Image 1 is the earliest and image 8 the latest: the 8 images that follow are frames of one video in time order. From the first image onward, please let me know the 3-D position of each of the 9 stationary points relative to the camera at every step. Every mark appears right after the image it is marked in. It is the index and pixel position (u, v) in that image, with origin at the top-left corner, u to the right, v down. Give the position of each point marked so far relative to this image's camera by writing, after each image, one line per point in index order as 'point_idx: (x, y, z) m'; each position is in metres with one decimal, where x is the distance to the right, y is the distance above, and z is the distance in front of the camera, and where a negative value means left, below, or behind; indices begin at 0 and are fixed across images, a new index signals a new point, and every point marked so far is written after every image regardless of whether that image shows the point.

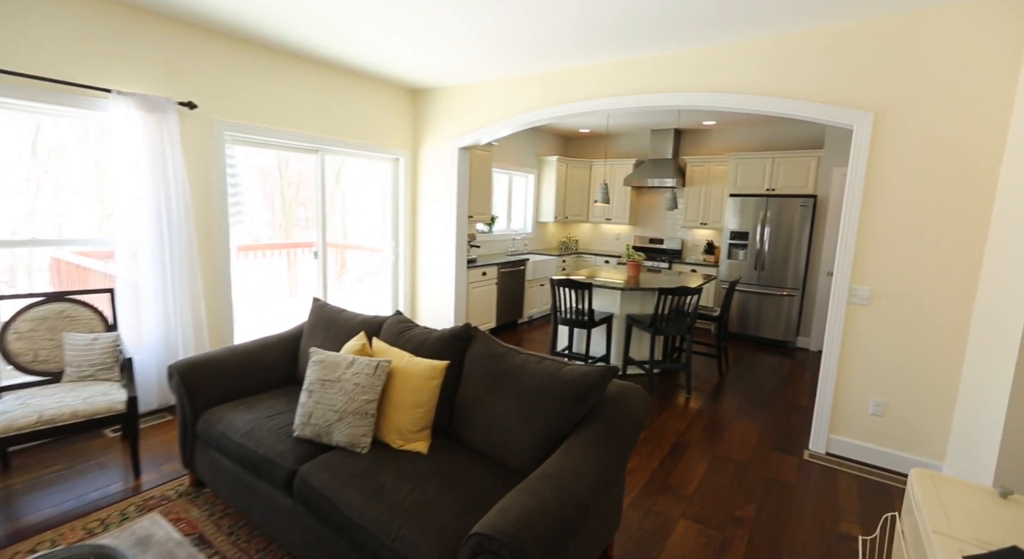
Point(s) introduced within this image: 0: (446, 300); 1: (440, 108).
0: (-0.7, -0.2, +5.2) m
1: (-0.7, +1.7, +4.9) m
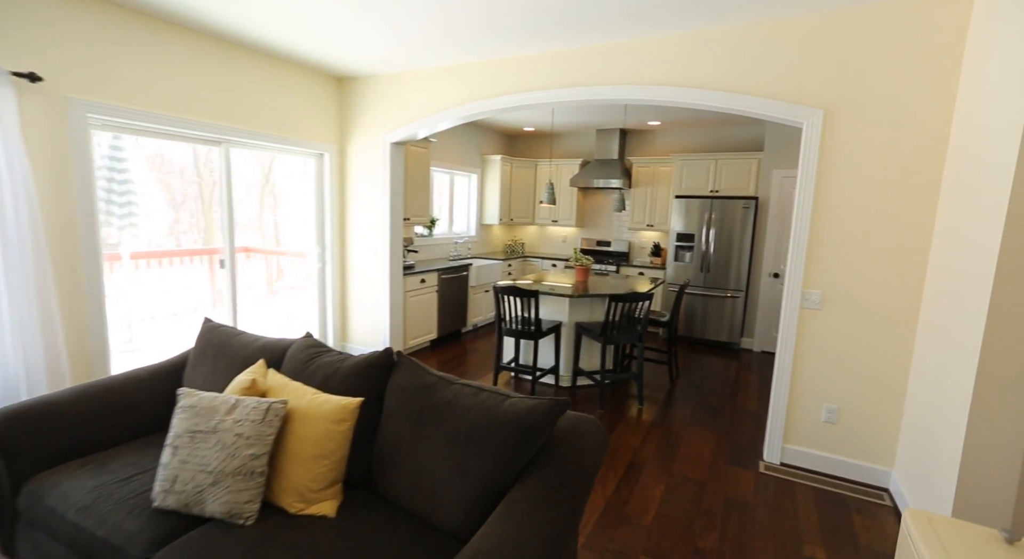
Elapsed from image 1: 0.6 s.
0: (-1.3, -0.3, +4.7) m
1: (-1.3, +1.6, +4.5) m
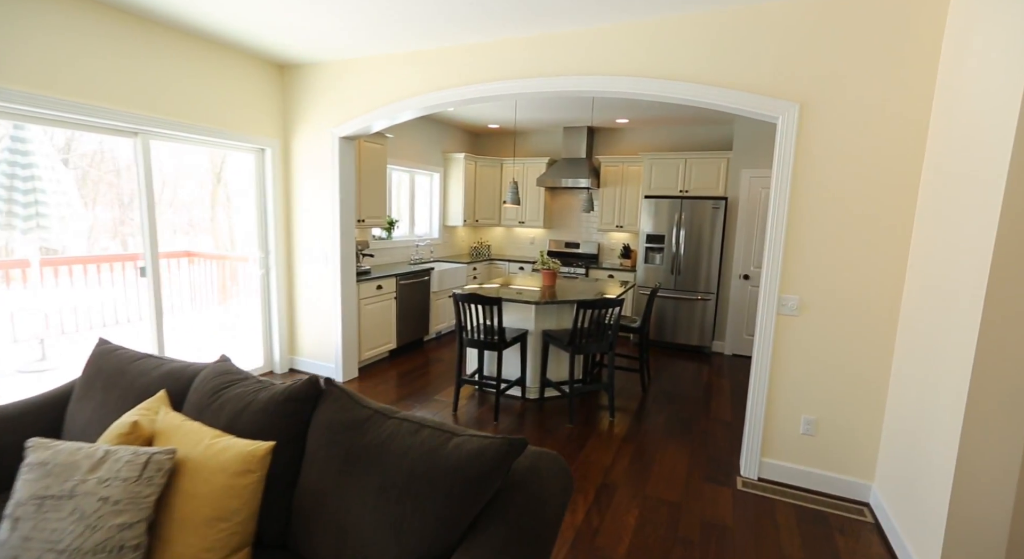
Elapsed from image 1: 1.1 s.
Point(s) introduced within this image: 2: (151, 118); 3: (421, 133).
0: (-1.6, -0.4, +4.4) m
1: (-1.6, +1.6, +4.1) m
2: (-2.5, +1.1, +3.4) m
3: (-1.1, +1.8, +6.1) m
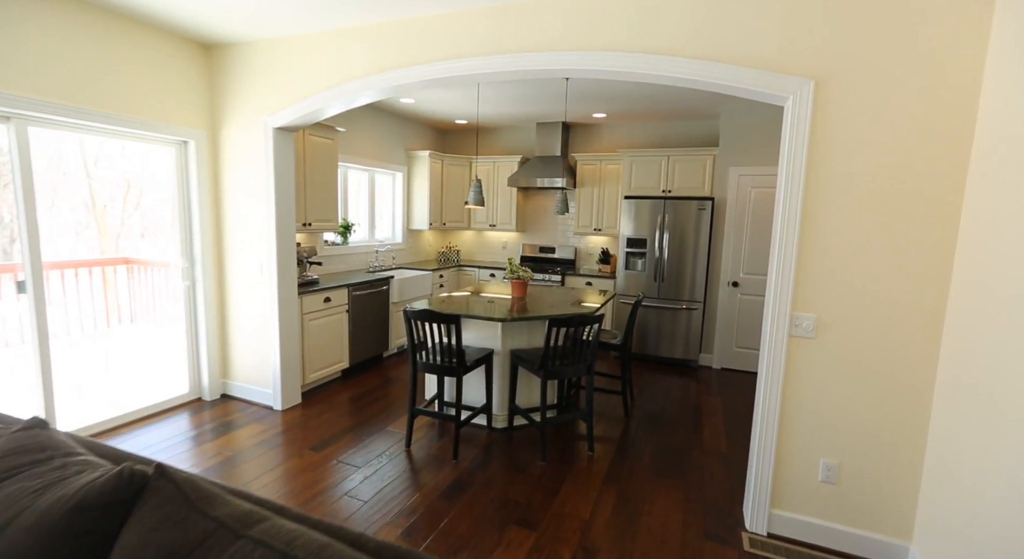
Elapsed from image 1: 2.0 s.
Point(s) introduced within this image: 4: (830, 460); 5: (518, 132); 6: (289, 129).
0: (-1.9, -0.5, +3.8) m
1: (-1.9, +1.5, +3.6) m
2: (-2.7, +1.0, +2.8) m
3: (-1.5, +1.7, +5.5) m
4: (+1.5, -0.8, +2.3) m
5: (+0.1, +1.9, +6.4) m
6: (-1.6, +1.1, +3.6) m
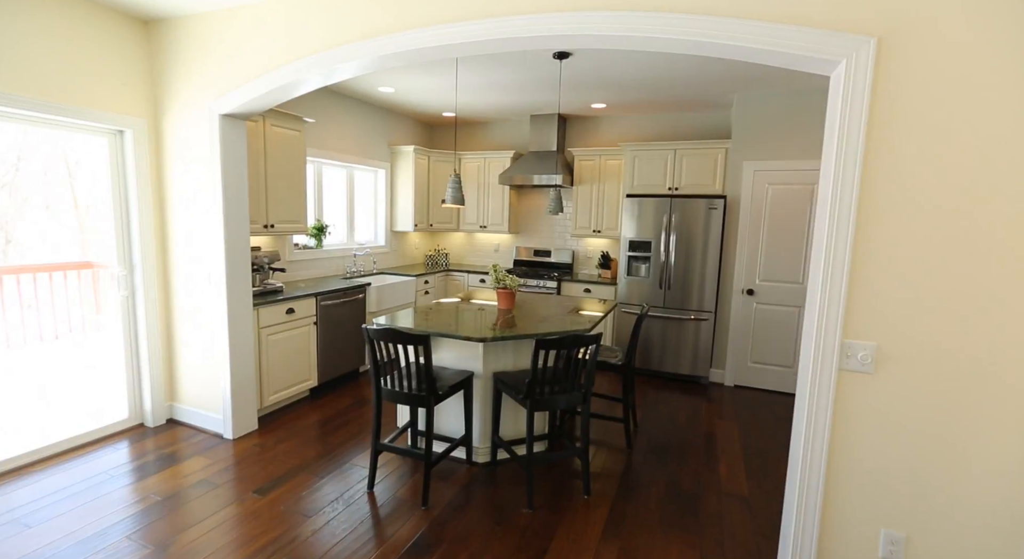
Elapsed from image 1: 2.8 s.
0: (-2.0, -0.5, +3.3) m
1: (-2.0, +1.4, +3.1) m
2: (-2.8, +0.9, +2.3) m
3: (-1.6, +1.6, +5.1) m
4: (+1.4, -0.9, +1.8) m
5: (0.0, +1.9, +6.0) m
6: (-1.7, +1.0, +3.1) m
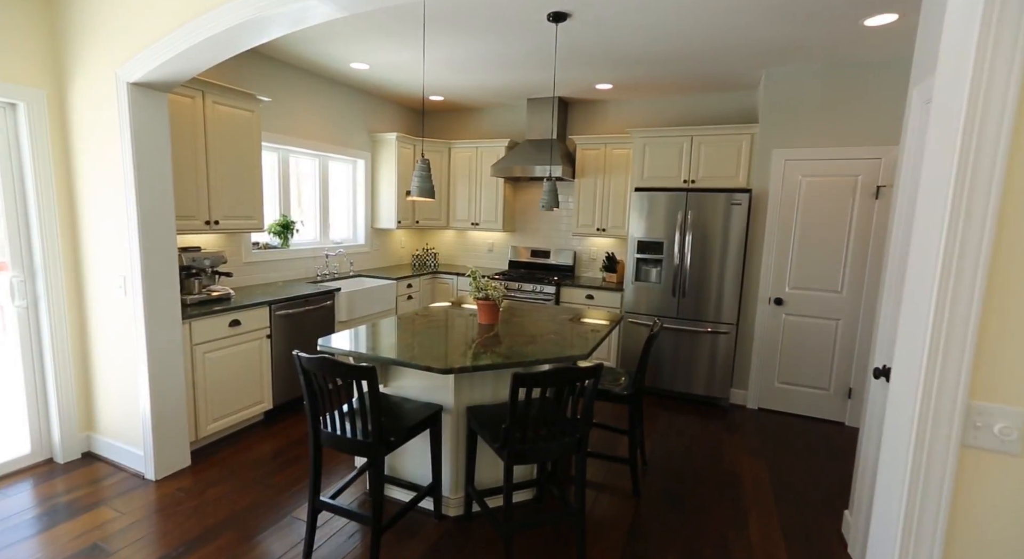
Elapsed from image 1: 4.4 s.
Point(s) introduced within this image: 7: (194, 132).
0: (-2.1, -0.6, +2.7) m
1: (-2.1, +1.4, +2.5) m
2: (-2.9, +0.9, +1.7) m
3: (-1.6, +1.6, +4.5) m
4: (+1.3, -1.0, +1.2) m
5: (-0.1, +1.8, +5.3) m
6: (-1.8, +1.0, +2.5) m
7: (-2.0, +0.9, +3.0) m
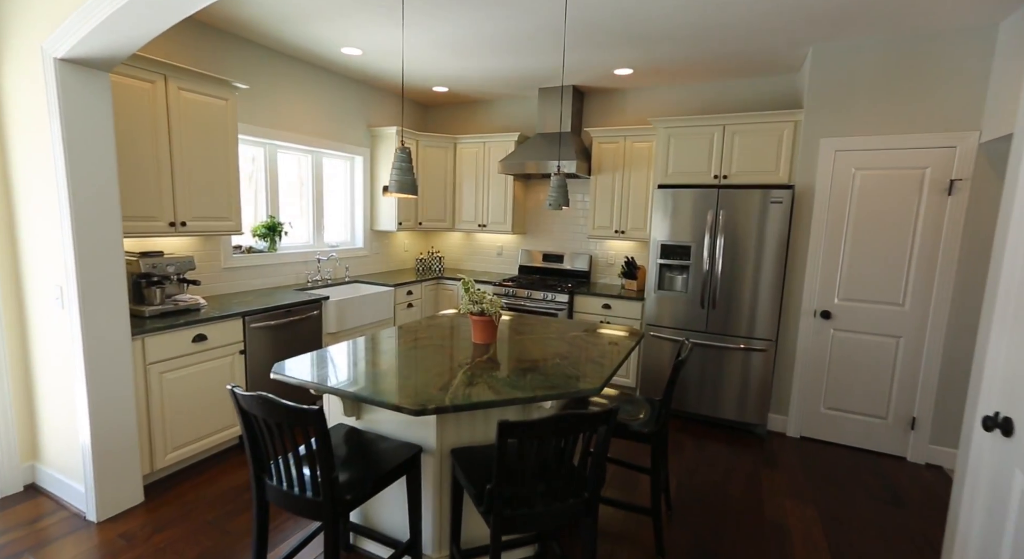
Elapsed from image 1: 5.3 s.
0: (-2.1, -0.6, +2.4) m
1: (-2.1, +1.3, +2.1) m
2: (-2.9, +0.9, +1.4) m
3: (-1.6, +1.6, +4.1) m
4: (+1.2, -1.0, +0.7) m
5: (0.0, +1.8, +4.9) m
6: (-1.8, +0.9, +2.1) m
7: (-1.9, +0.9, +2.7) m
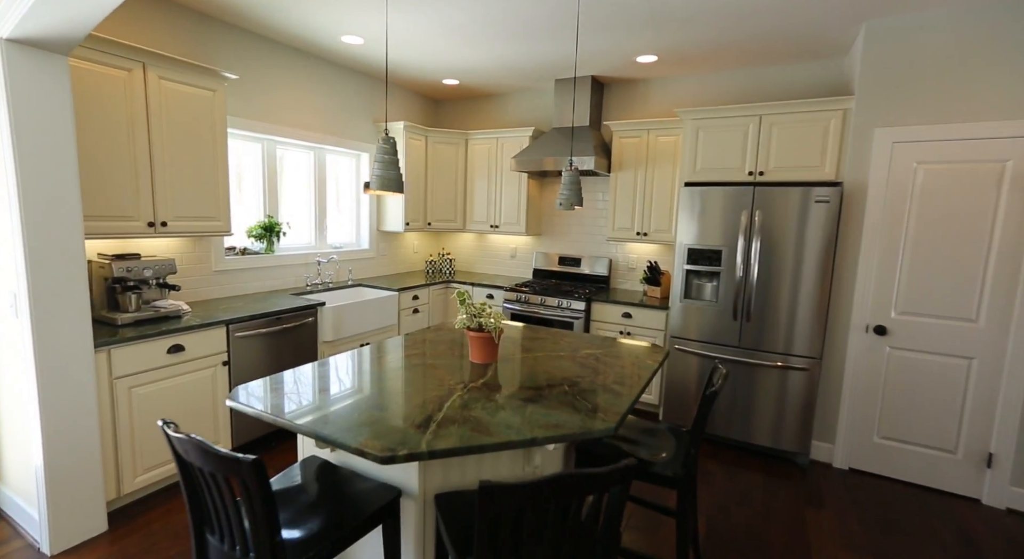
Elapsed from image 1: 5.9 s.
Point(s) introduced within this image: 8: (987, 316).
0: (-2.1, -0.6, +2.1) m
1: (-2.1, +1.3, +1.9) m
2: (-3.0, +0.8, +1.2) m
3: (-1.5, +1.5, +3.9) m
4: (+1.1, -1.1, +0.4) m
5: (+0.2, +1.7, +4.6) m
6: (-1.8, +0.9, +1.9) m
7: (-1.9, +0.8, +2.5) m
8: (+2.5, -0.2, +2.6) m
